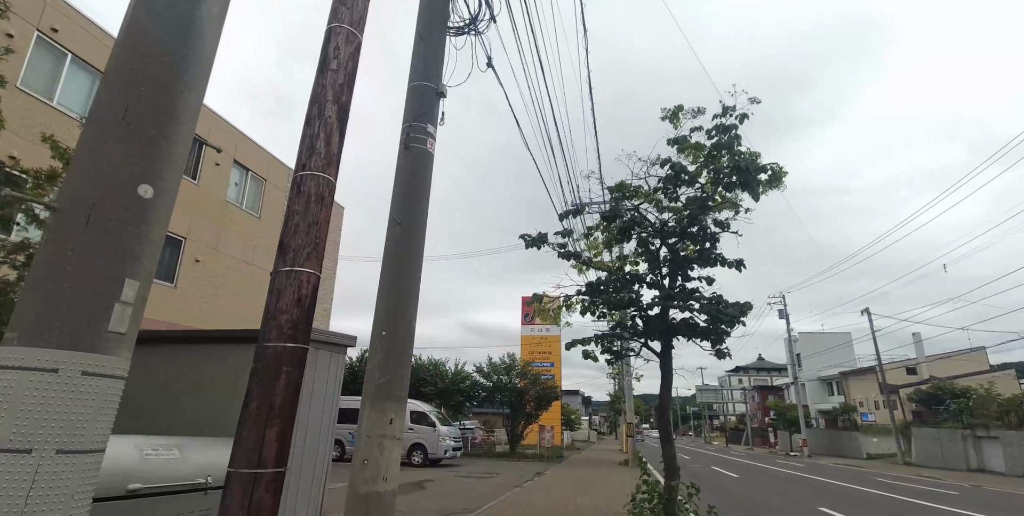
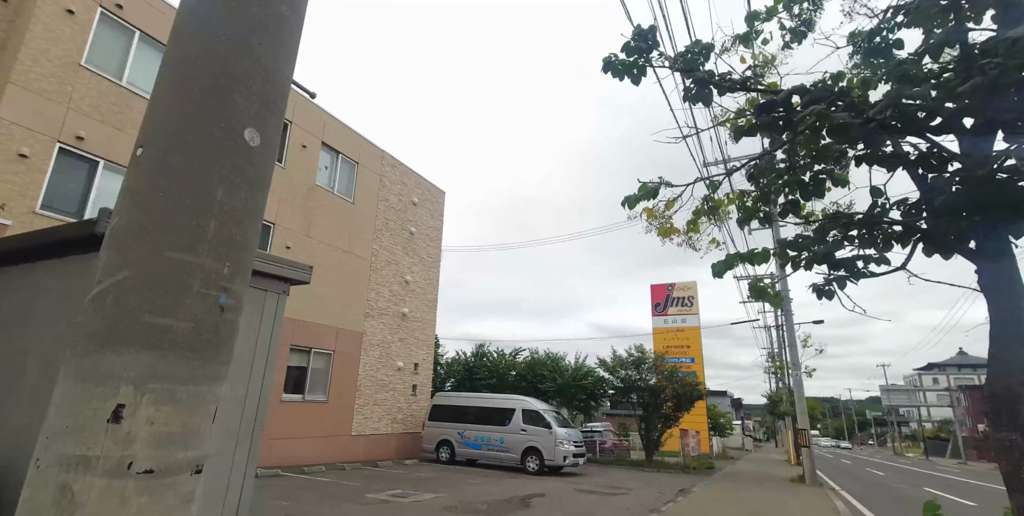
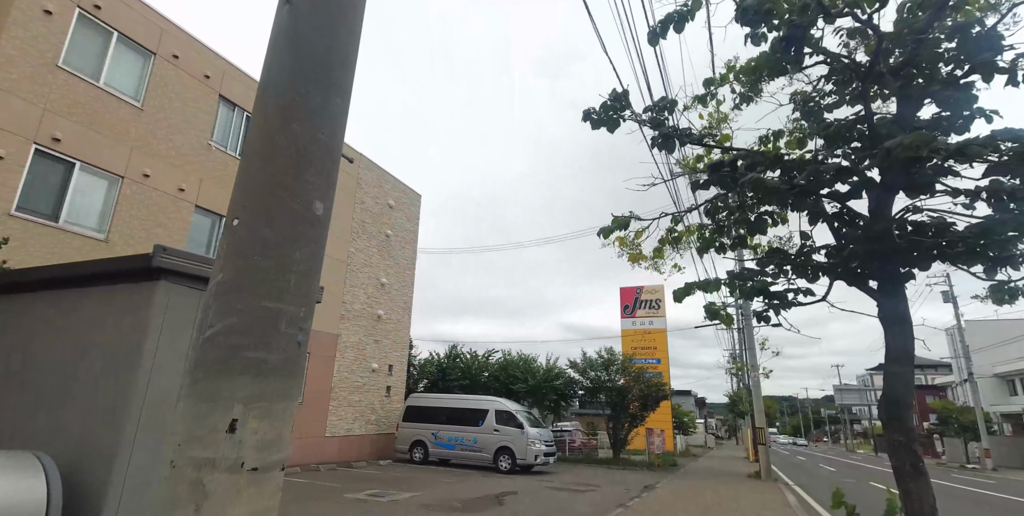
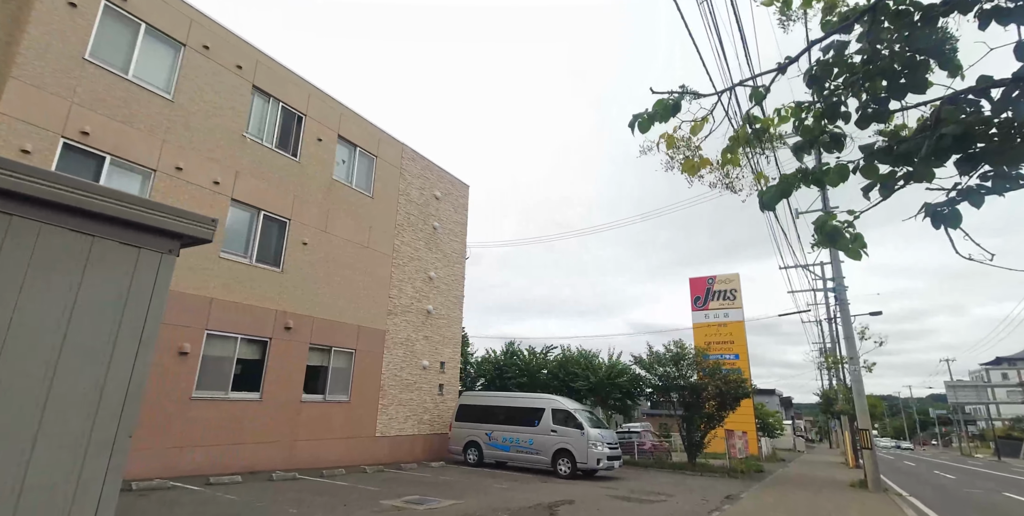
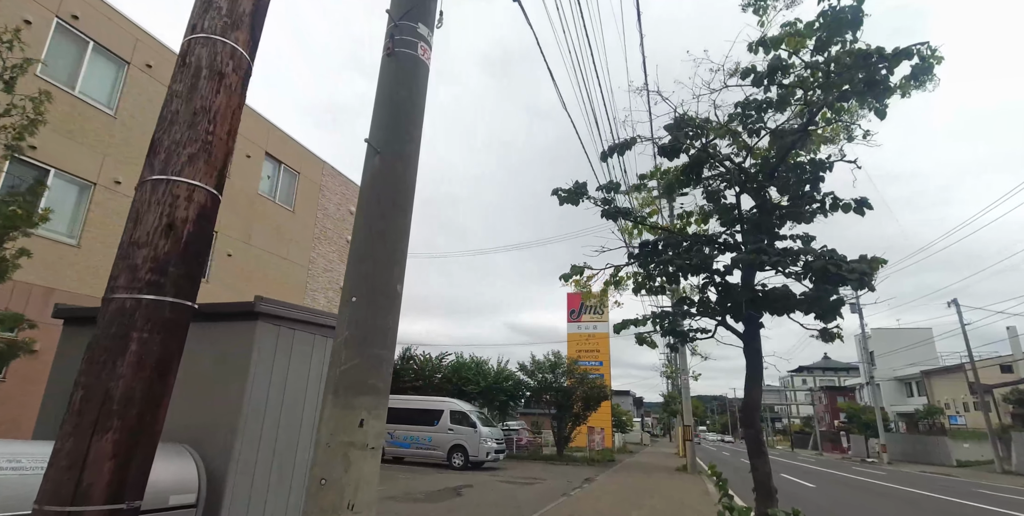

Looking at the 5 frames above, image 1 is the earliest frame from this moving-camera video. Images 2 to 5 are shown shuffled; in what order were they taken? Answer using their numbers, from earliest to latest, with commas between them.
5, 3, 2, 4
